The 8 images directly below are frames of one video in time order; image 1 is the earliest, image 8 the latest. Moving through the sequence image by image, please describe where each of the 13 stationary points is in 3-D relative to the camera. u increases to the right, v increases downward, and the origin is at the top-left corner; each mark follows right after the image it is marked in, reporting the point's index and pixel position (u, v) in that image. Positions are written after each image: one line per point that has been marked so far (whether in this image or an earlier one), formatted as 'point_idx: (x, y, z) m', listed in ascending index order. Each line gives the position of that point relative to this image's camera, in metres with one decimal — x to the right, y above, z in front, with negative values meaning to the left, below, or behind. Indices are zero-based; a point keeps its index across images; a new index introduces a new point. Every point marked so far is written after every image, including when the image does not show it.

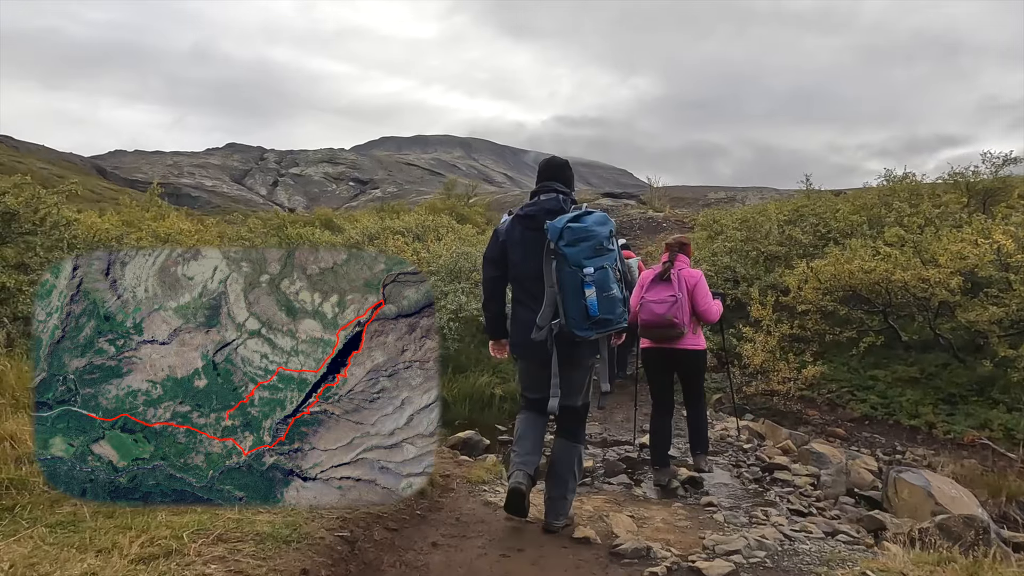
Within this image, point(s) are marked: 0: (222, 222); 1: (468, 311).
0: (-8.3, +1.9, +19.1) m
1: (-0.7, -0.4, +11.0) m
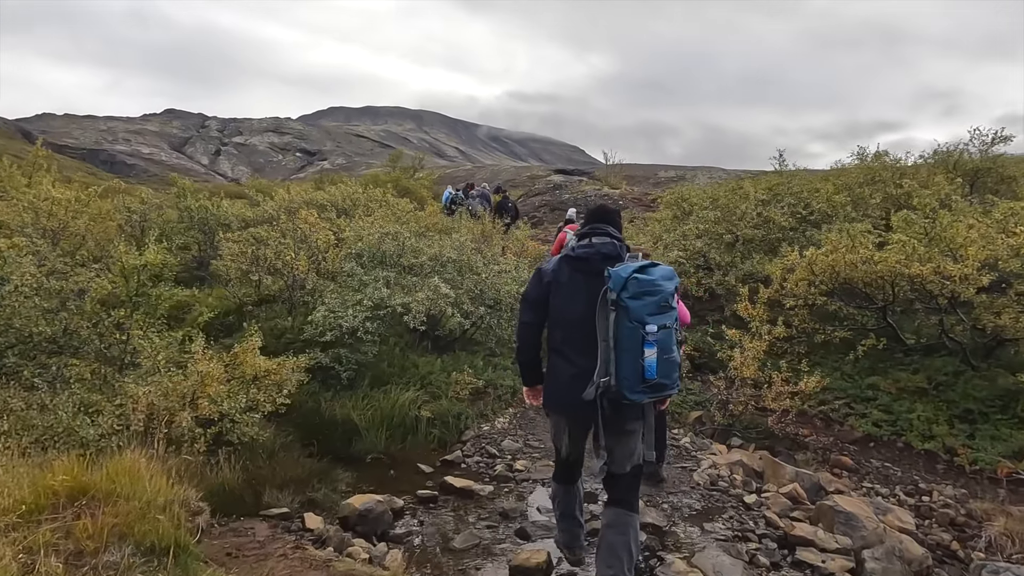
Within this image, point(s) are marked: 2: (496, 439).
0: (-9.7, +2.4, +16.2) m
1: (-1.6, -0.3, +8.8) m
2: (-0.2, -1.7, +7.3) m
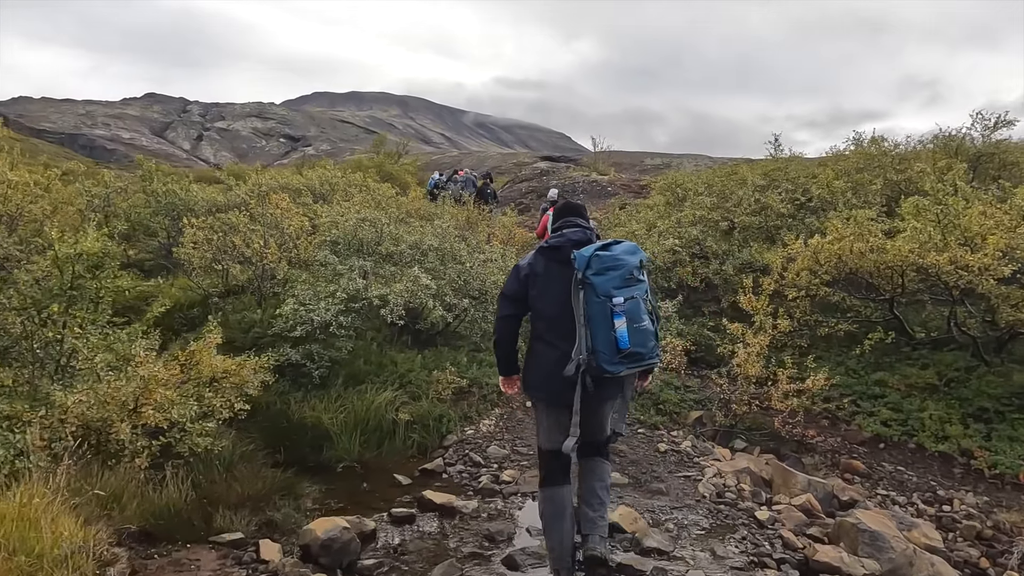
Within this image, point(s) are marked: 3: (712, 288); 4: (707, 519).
0: (-10.0, +2.6, +15.3) m
1: (-1.8, -0.1, +8.1) m
2: (-0.3, -1.6, +6.7) m
3: (+3.5, 0.0, +11.7) m
4: (+1.5, -1.8, +5.2) m
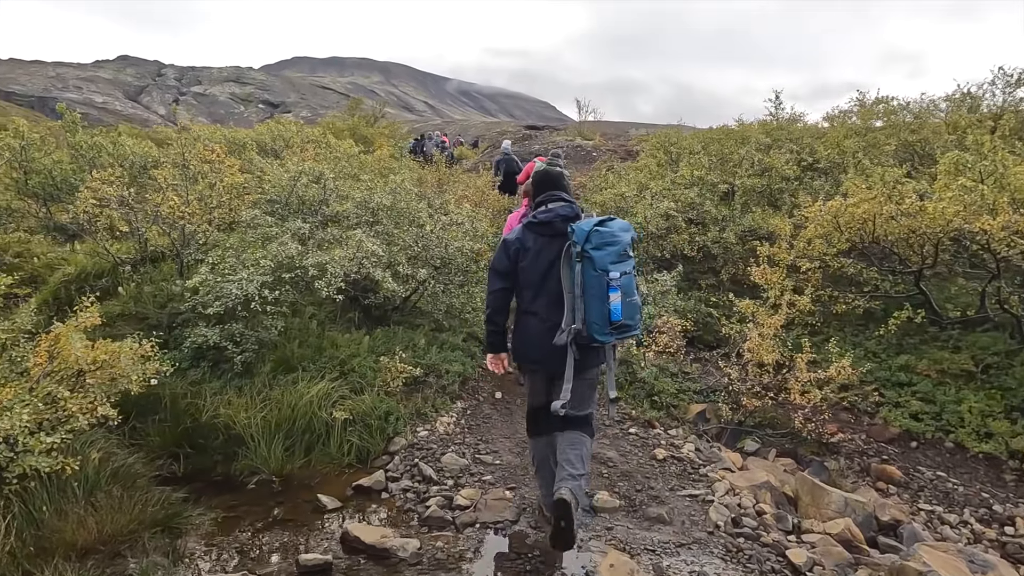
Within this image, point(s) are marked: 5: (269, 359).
0: (-10.5, +3.3, +13.5) m
1: (-2.1, +0.2, +6.7) m
2: (-0.6, -1.3, +5.4) m
3: (+3.1, +0.5, +10.3) m
4: (+1.2, -1.6, +3.9) m
5: (-2.3, -0.7, +6.4) m
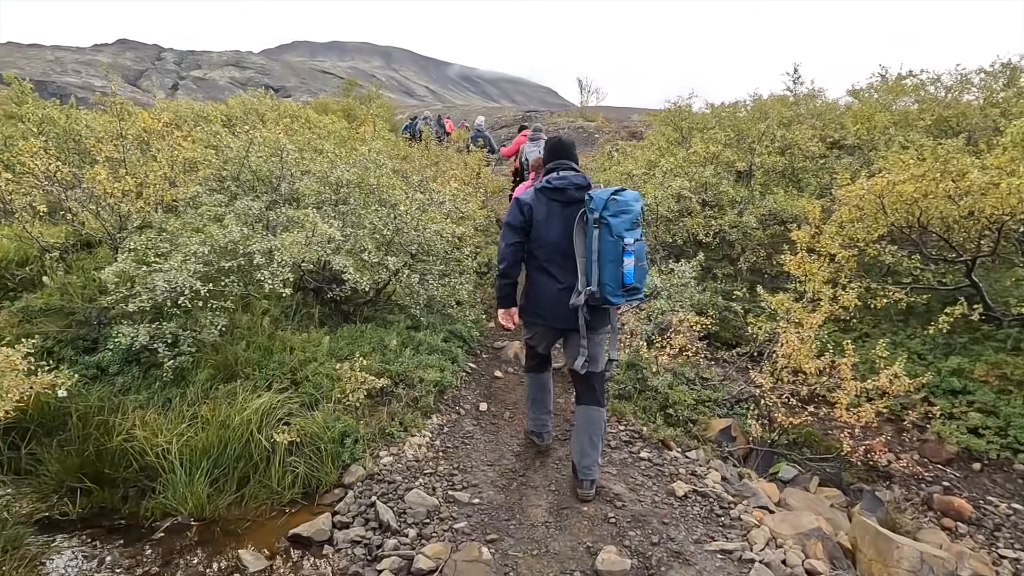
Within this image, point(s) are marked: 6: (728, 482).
0: (-10.6, +3.6, +12.4) m
1: (-2.2, +0.3, +5.6) m
2: (-0.7, -1.3, +4.3) m
3: (+3.0, +0.6, +9.2) m
4: (+1.1, -1.6, +2.8) m
5: (-2.4, -0.6, +5.3) m
6: (+1.5, -1.4, +4.6) m
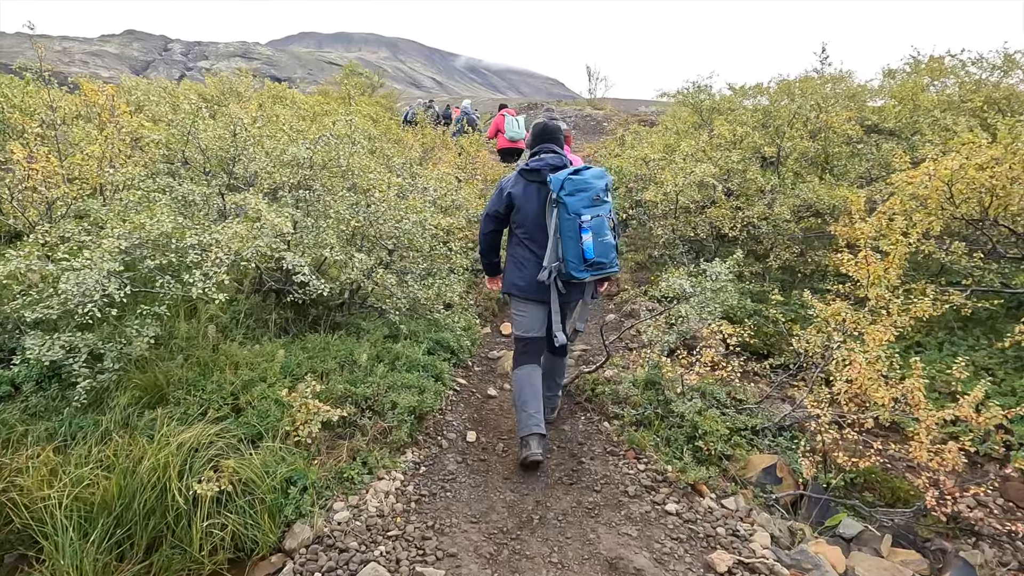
0: (-10.6, +3.7, +11.4) m
1: (-2.2, +0.3, +4.6) m
2: (-0.8, -1.3, +3.3) m
3: (+3.0, +0.6, +8.2) m
4: (+1.1, -1.7, +1.8) m
5: (-2.5, -0.6, +4.3) m
6: (+1.5, -1.4, +3.6) m
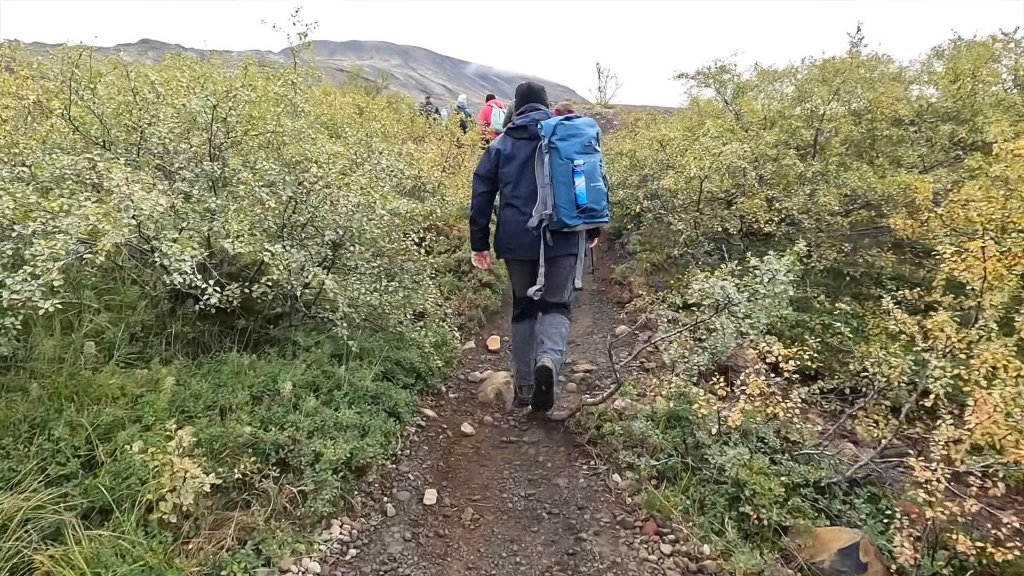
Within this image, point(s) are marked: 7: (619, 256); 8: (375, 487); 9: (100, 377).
0: (-10.6, +3.6, +10.4) m
1: (-2.4, +0.2, +3.3) m
2: (-0.9, -1.3, +2.1) m
3: (+2.9, +0.5, +6.9) m
4: (+0.9, -1.7, +0.5) m
5: (-2.6, -0.6, +3.1) m
6: (+1.3, -1.4, +2.3) m
7: (+1.3, +0.4, +8.0) m
8: (-0.7, -1.0, +3.3) m
9: (-2.1, -0.4, +3.5) m
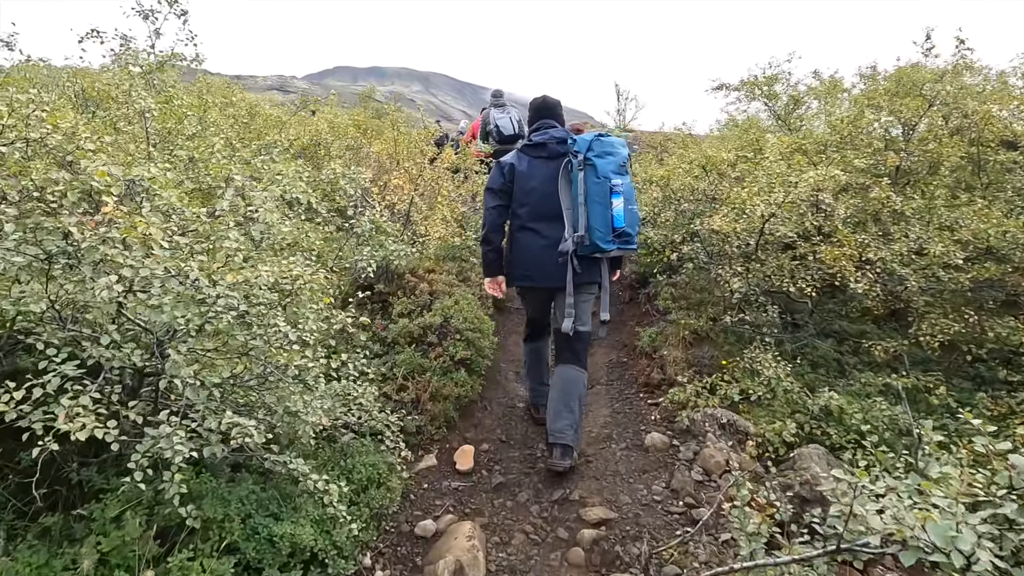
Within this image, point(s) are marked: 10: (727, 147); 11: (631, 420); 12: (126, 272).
0: (-10.5, +3.0, +8.9) m
1: (-2.5, -0.2, +1.6) m
2: (-1.2, -1.7, +0.2) m
3: (+2.8, -0.1, +5.0) m
4: (+0.6, -2.0, -1.4) m
5: (-2.8, -1.0, +1.3) m
6: (+1.1, -1.8, +0.4) m
7: (+1.2, -0.2, +6.2) m
8: (-0.9, -1.4, +1.5) m
9: (-2.3, -0.9, +1.7) m
10: (+2.1, +1.4, +6.6) m
11: (+0.8, -0.9, +4.4) m
12: (-1.2, +0.1, +2.3) m
